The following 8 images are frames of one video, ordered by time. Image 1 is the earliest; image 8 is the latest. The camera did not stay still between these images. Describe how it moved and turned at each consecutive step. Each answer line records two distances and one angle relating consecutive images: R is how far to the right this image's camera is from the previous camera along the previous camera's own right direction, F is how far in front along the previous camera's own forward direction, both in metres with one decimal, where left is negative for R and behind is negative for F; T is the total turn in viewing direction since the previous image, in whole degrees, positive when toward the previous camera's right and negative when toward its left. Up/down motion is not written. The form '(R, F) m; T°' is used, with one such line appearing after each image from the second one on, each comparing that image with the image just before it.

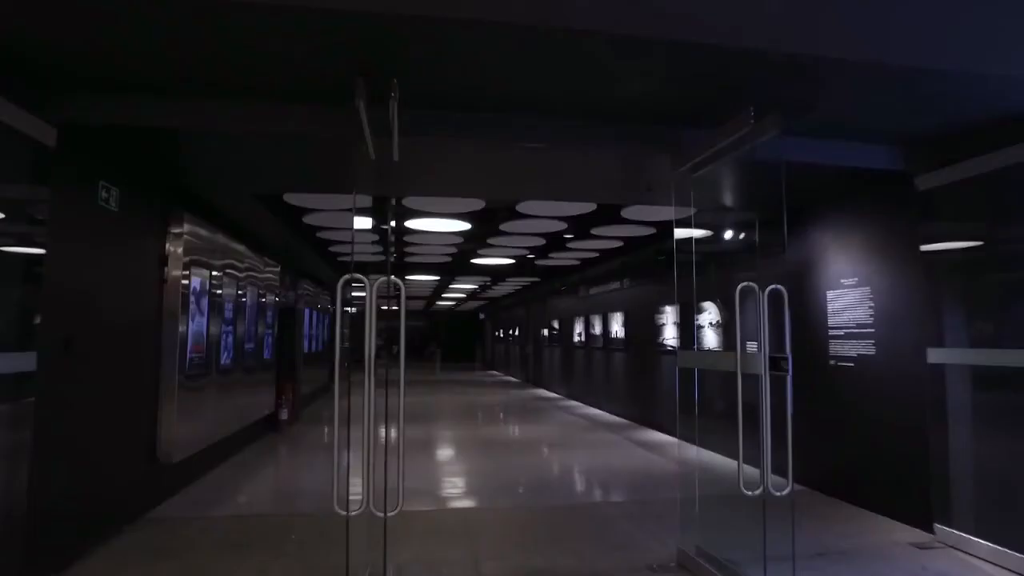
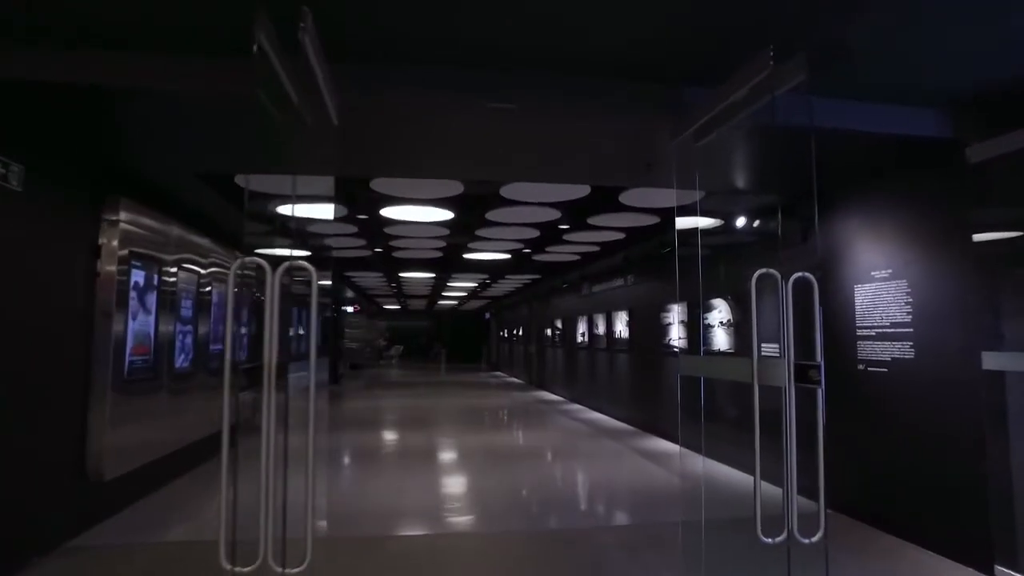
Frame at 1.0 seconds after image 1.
(+0.2, +0.7) m; -1°
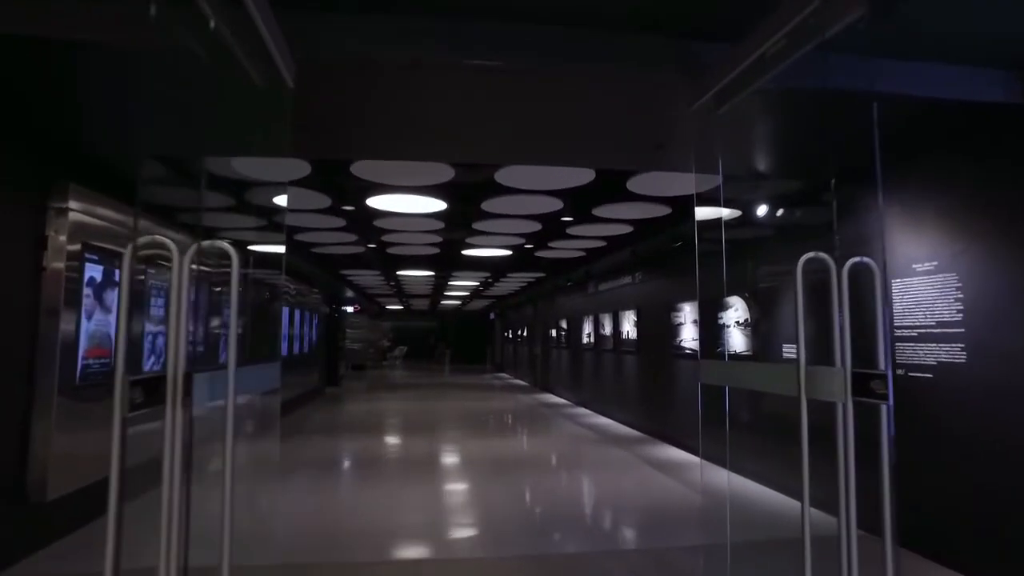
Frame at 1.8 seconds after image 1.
(+0.1, +0.5) m; -1°
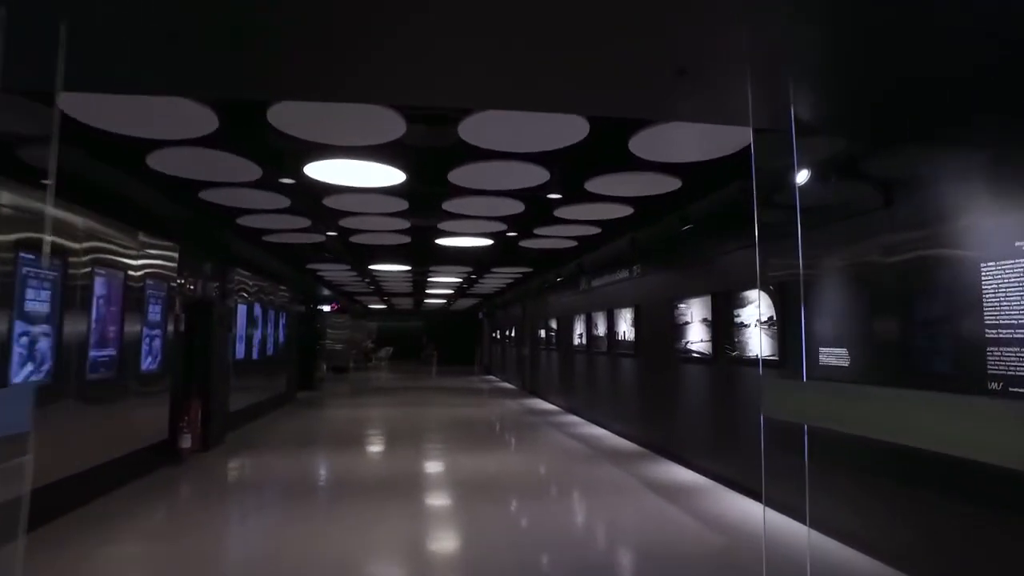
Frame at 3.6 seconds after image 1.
(+0.1, +1.1) m; +1°
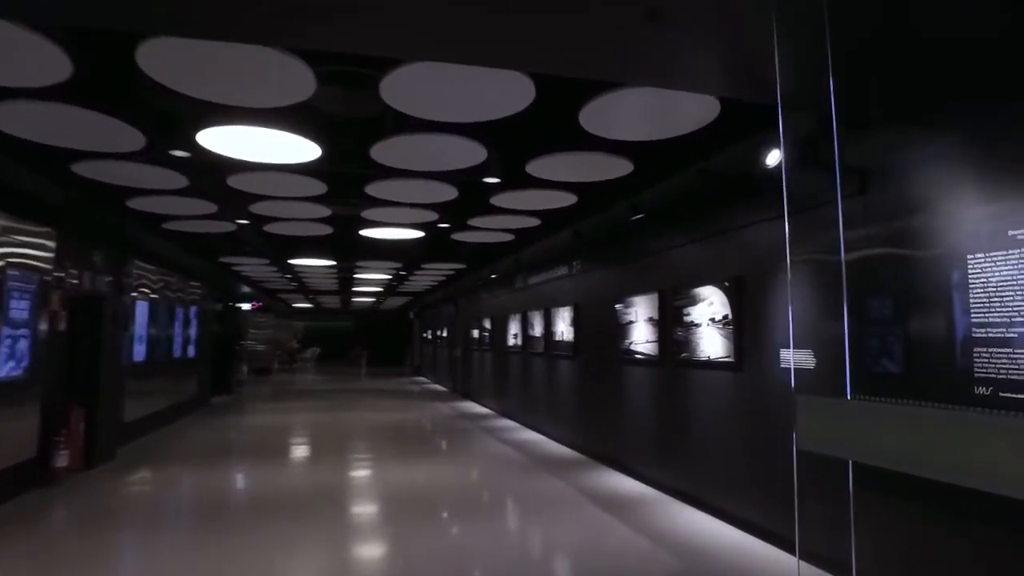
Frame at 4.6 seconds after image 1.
(0.0, +0.6) m; +6°
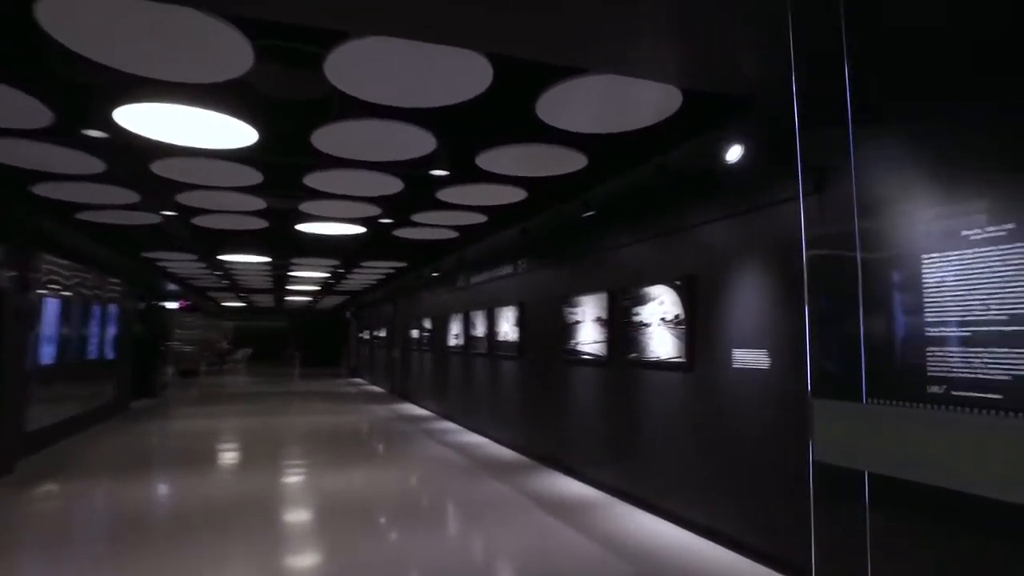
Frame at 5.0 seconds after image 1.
(-0.1, +0.2) m; +5°
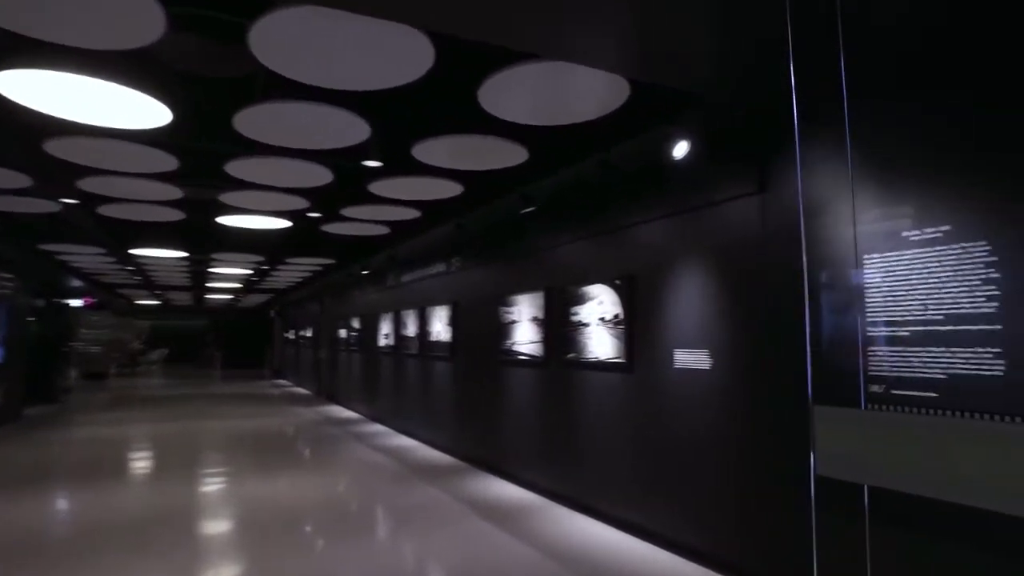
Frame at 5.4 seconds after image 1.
(0.0, +0.2) m; +6°
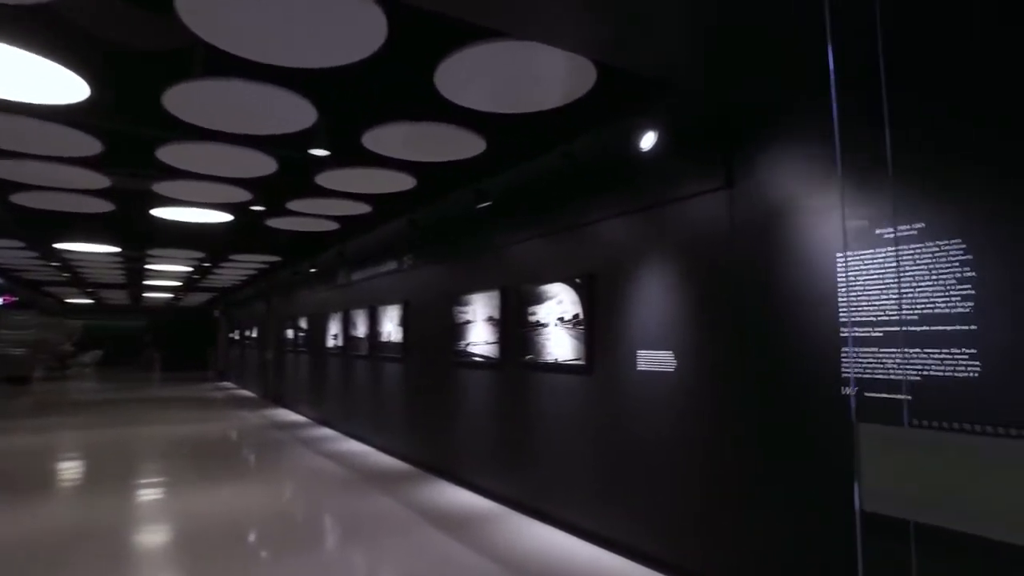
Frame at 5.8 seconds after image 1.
(0.0, +0.2) m; +4°
